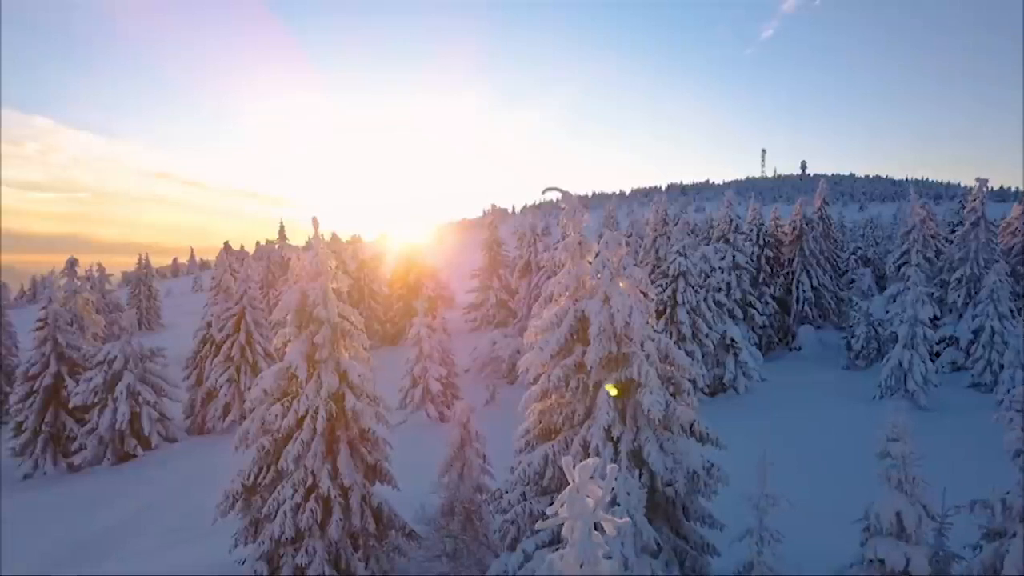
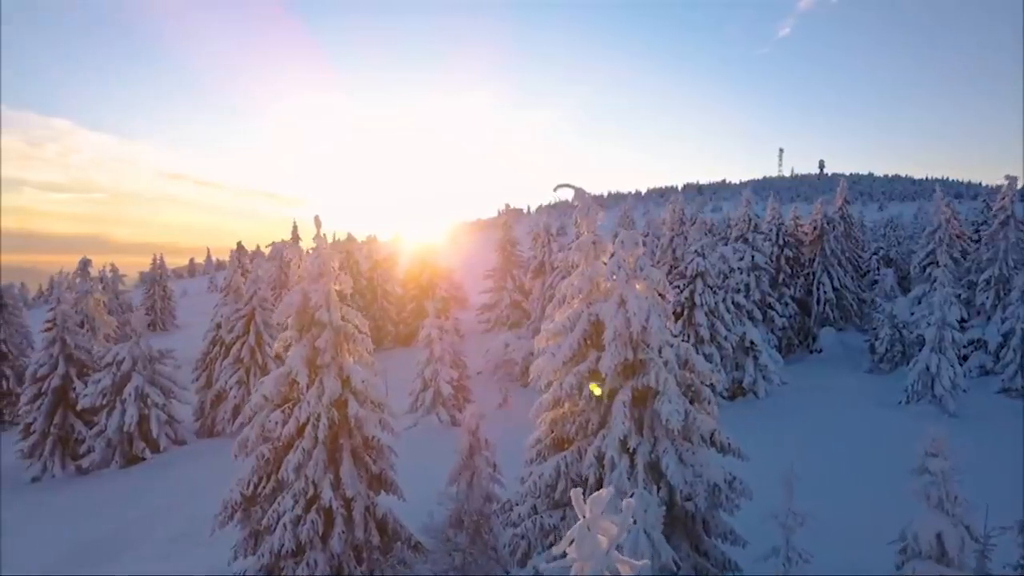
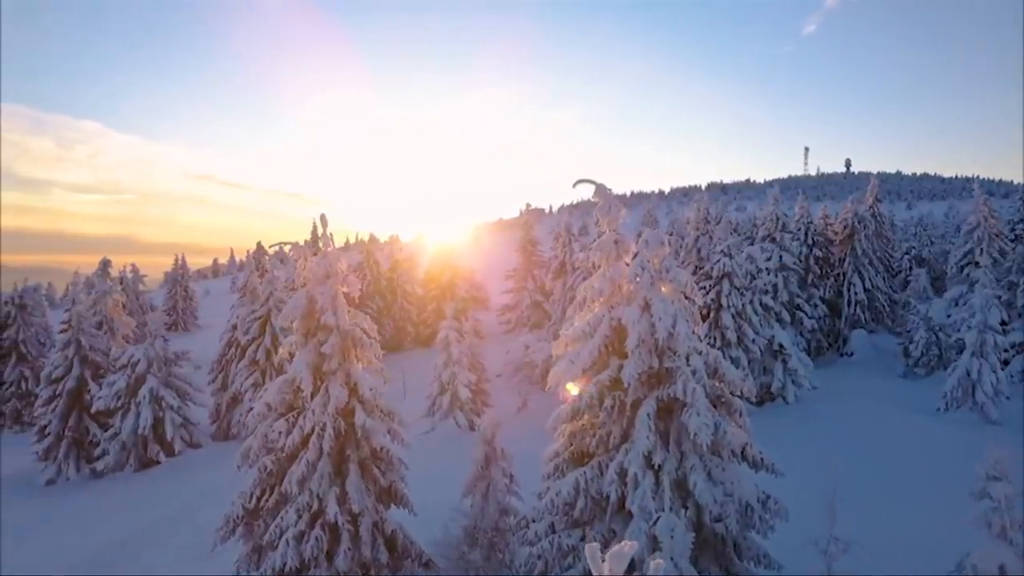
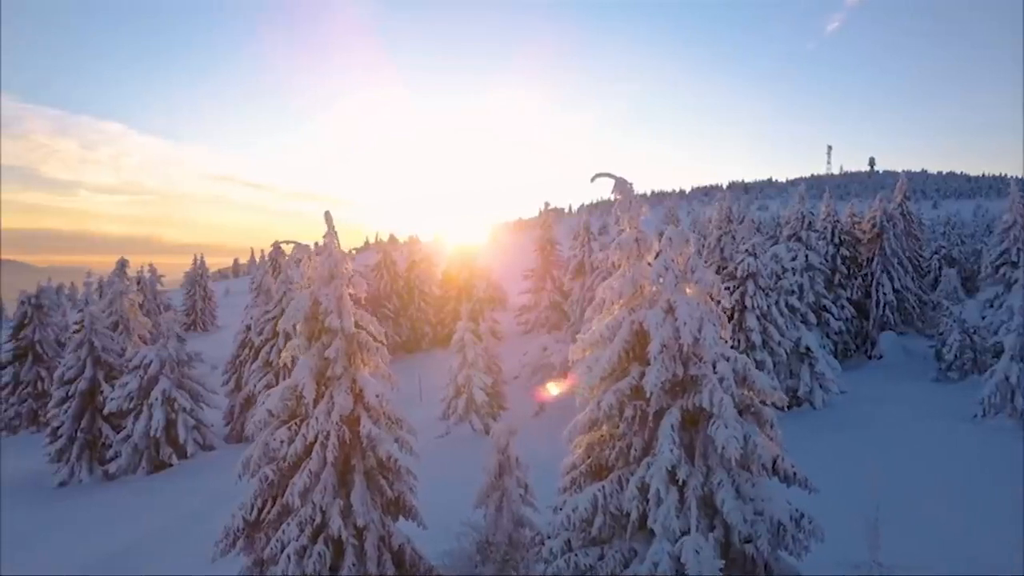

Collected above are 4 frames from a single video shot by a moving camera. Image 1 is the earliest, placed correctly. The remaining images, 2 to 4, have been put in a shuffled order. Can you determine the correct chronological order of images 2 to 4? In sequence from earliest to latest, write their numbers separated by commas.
2, 3, 4
